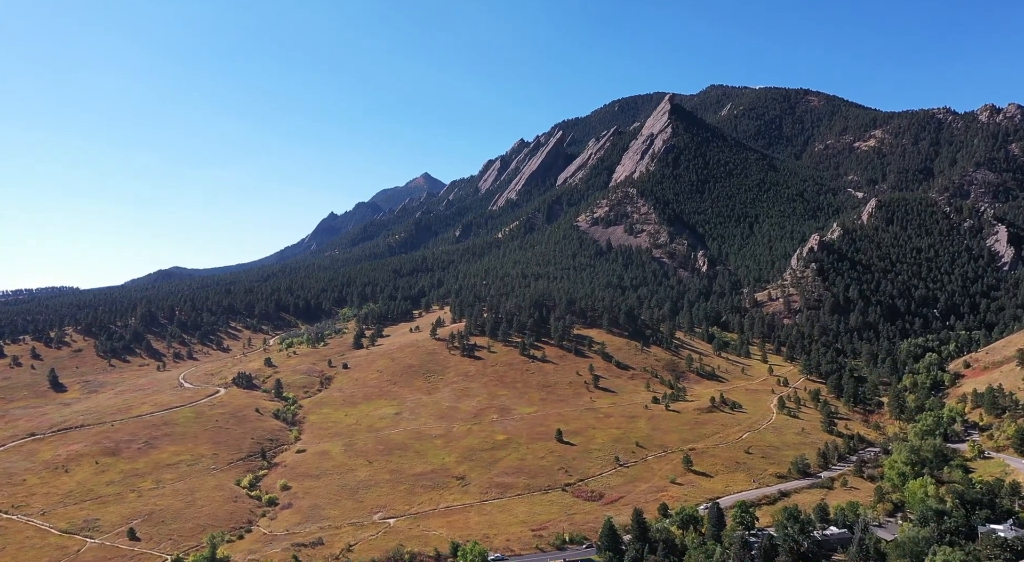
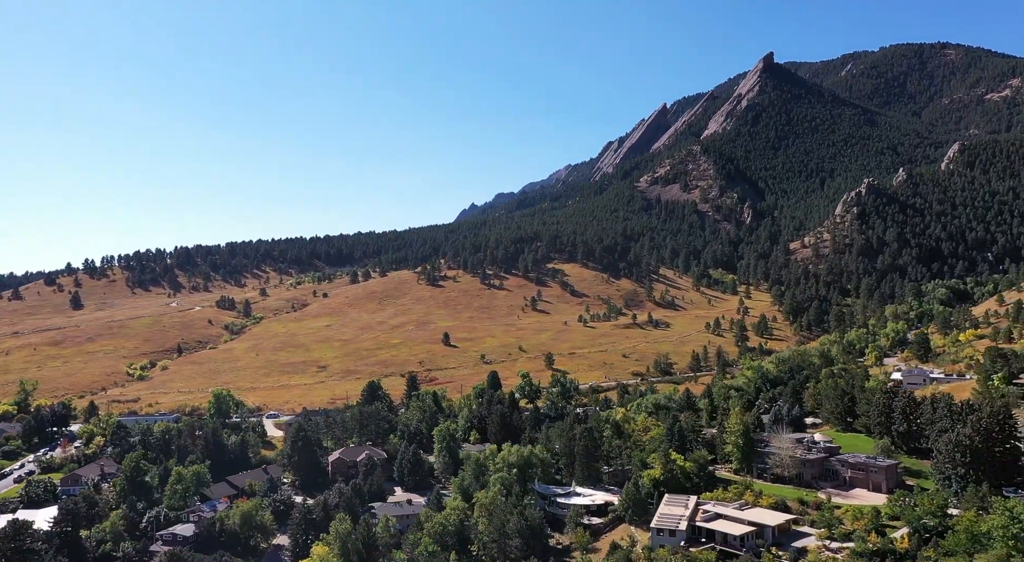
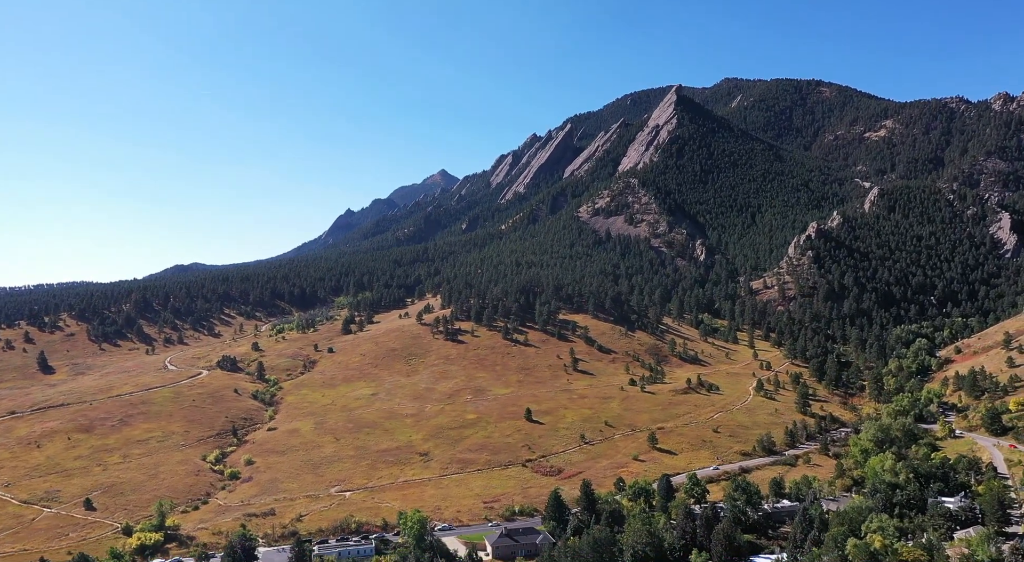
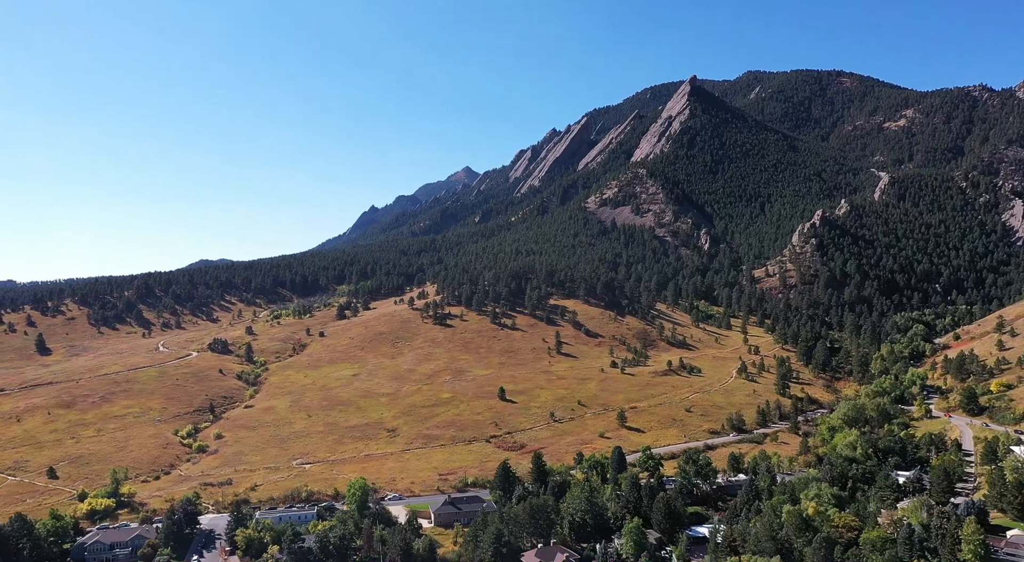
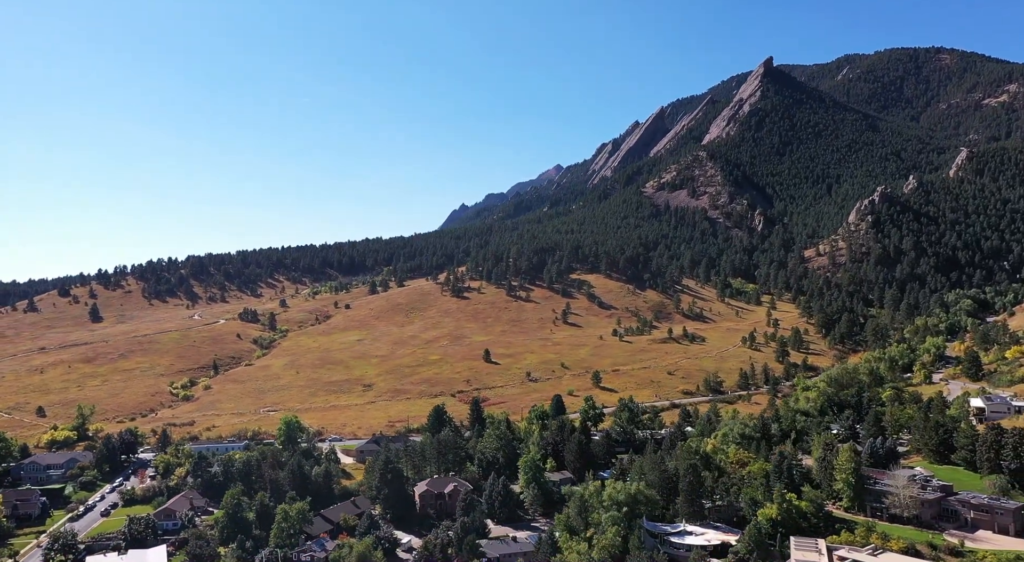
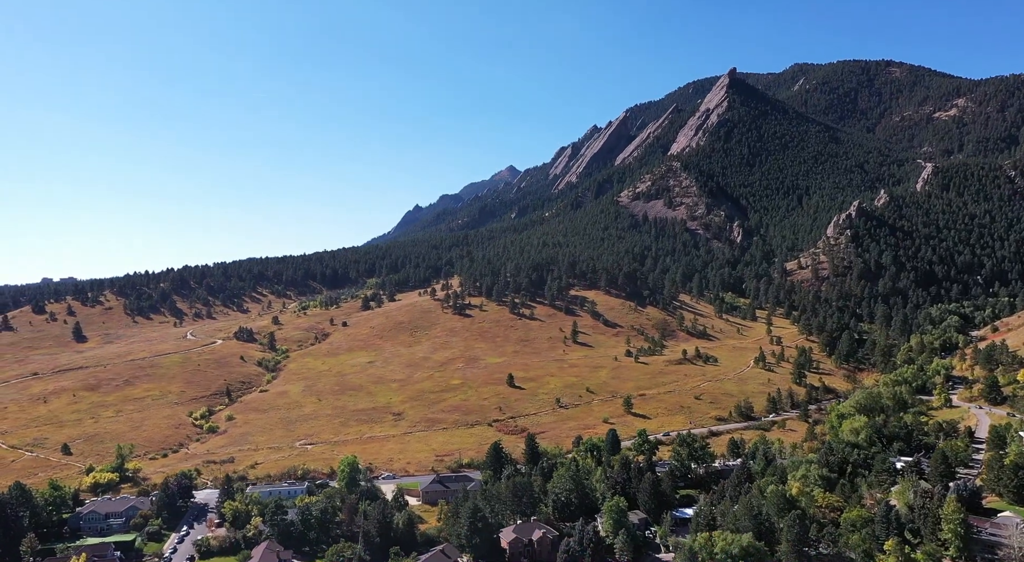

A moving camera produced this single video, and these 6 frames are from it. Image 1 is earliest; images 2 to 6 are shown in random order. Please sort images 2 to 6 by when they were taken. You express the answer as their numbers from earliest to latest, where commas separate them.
3, 4, 6, 5, 2
